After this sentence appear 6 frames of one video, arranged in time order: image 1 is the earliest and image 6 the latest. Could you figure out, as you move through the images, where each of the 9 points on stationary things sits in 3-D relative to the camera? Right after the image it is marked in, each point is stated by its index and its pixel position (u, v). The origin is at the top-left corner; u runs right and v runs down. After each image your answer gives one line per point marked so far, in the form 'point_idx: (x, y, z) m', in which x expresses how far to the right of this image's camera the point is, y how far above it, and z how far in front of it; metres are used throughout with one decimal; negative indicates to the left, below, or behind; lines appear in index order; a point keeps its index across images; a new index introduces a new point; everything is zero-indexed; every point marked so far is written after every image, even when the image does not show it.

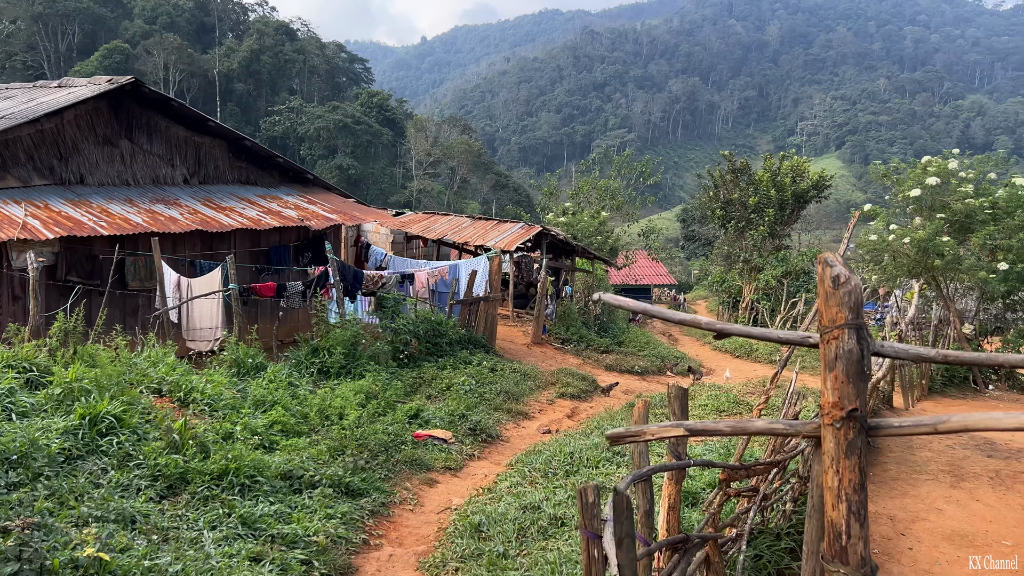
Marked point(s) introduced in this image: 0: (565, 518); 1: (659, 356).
0: (+0.3, -1.3, +4.7) m
1: (+2.1, -1.0, +12.1) m
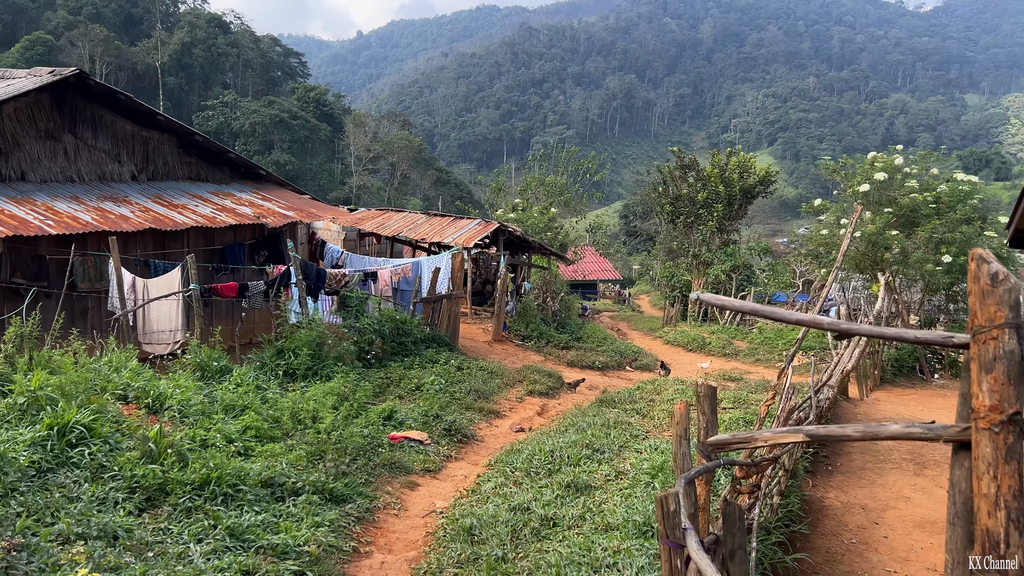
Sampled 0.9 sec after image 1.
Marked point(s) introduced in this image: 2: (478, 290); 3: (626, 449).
0: (+0.2, -1.3, +4.7) m
1: (+1.5, -0.9, +12.1) m
2: (-0.5, 0.0, +13.6) m
3: (+0.8, -1.2, +6.2) m
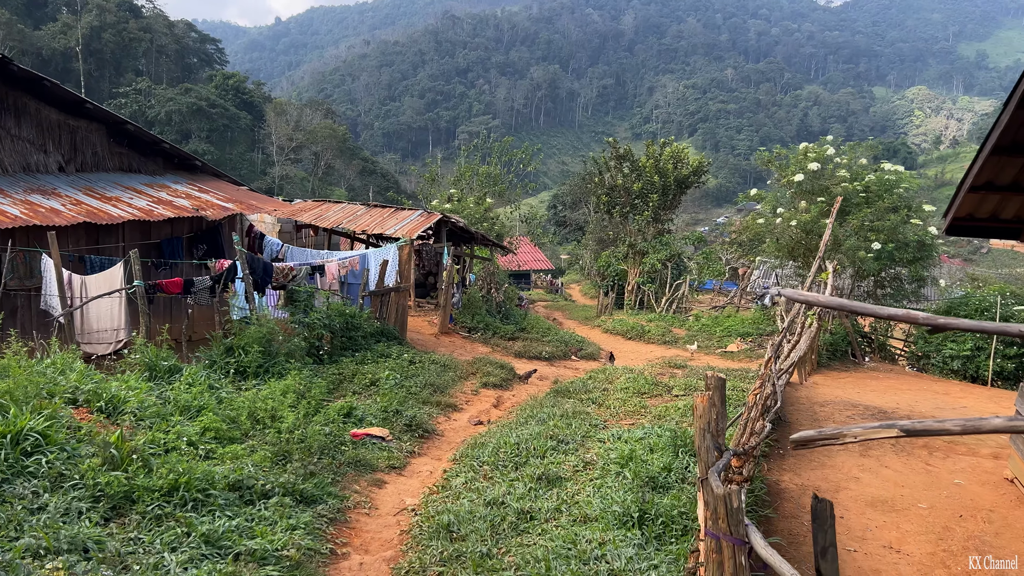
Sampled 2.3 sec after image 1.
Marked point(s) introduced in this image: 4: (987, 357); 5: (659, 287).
0: (+0.1, -1.2, +4.7) m
1: (+0.7, -0.8, +12.2) m
2: (-1.5, +0.1, +13.4) m
3: (+0.6, -1.1, +6.2) m
4: (+6.5, -0.9, +11.6) m
5: (+3.3, 0.0, +18.6) m
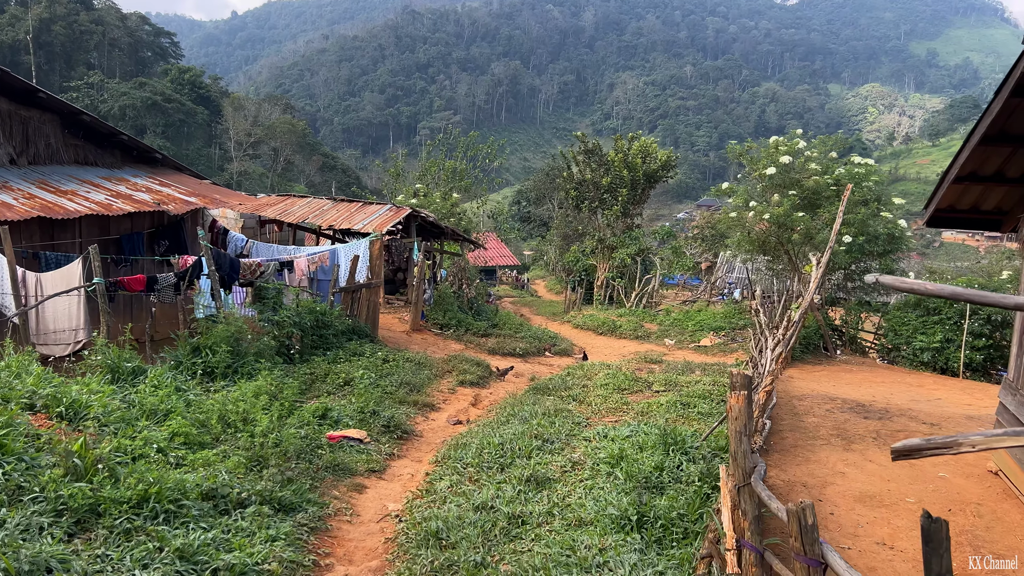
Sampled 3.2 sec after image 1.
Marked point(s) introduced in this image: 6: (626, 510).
0: (+0.1, -1.2, +4.5) m
1: (+0.3, -0.7, +12.0) m
2: (-1.9, +0.2, +13.1) m
3: (+0.4, -1.1, +6.1) m
4: (+6.2, -0.8, +11.6) m
5: (+2.6, +0.1, +18.5) m
6: (+0.6, -1.1, +4.2) m
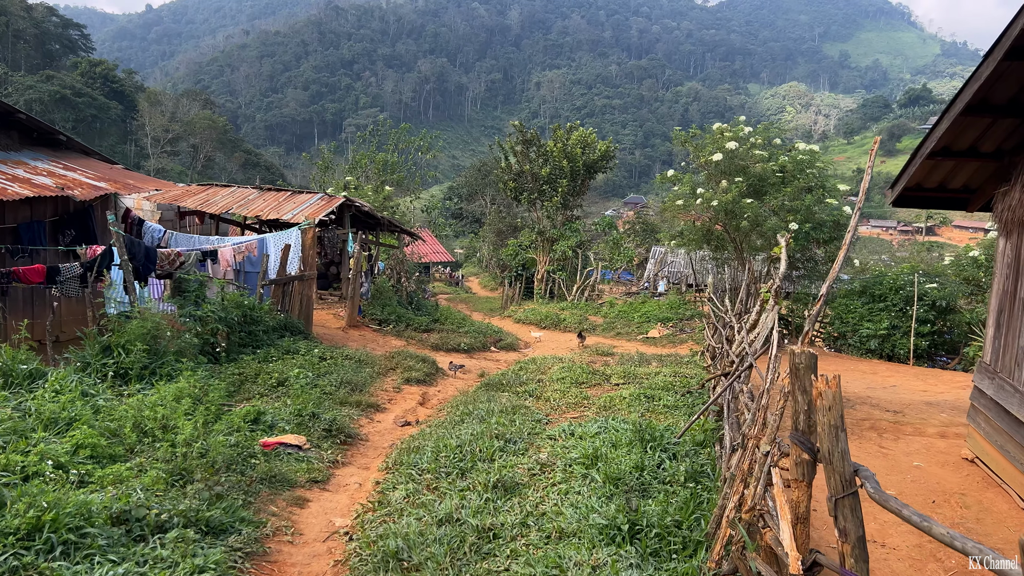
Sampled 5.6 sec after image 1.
0: (-0.1, -1.1, +3.9) m
1: (-0.5, -0.6, +11.4) m
2: (-2.8, +0.2, +12.4) m
3: (+0.2, -1.0, +5.5) m
4: (+5.4, -0.7, +11.6) m
5: (+1.2, +0.3, +18.1) m
6: (+0.5, -1.0, +3.7) m
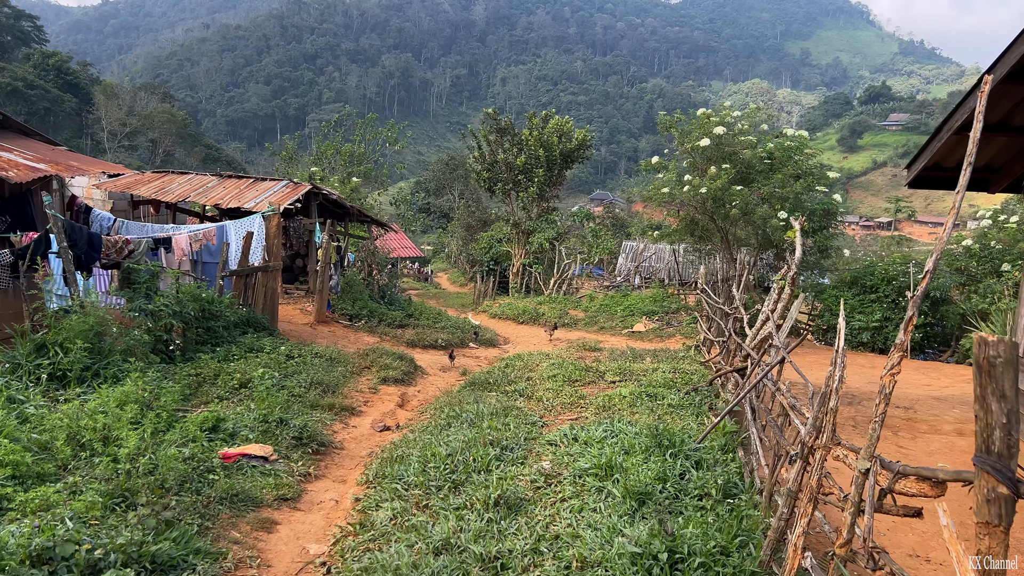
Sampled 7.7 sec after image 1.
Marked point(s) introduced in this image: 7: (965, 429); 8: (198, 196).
0: (0.0, -1.0, +3.3) m
1: (-0.7, -0.5, +10.8) m
2: (-3.1, +0.3, +11.6) m
3: (+0.1, -0.9, +4.9) m
4: (+5.1, -0.5, +11.2) m
5: (+0.7, +0.4, +17.5) m
6: (+0.5, -1.0, +3.1) m
7: (+3.7, -1.1, +6.8) m
8: (-3.8, +1.1, +10.1) m
